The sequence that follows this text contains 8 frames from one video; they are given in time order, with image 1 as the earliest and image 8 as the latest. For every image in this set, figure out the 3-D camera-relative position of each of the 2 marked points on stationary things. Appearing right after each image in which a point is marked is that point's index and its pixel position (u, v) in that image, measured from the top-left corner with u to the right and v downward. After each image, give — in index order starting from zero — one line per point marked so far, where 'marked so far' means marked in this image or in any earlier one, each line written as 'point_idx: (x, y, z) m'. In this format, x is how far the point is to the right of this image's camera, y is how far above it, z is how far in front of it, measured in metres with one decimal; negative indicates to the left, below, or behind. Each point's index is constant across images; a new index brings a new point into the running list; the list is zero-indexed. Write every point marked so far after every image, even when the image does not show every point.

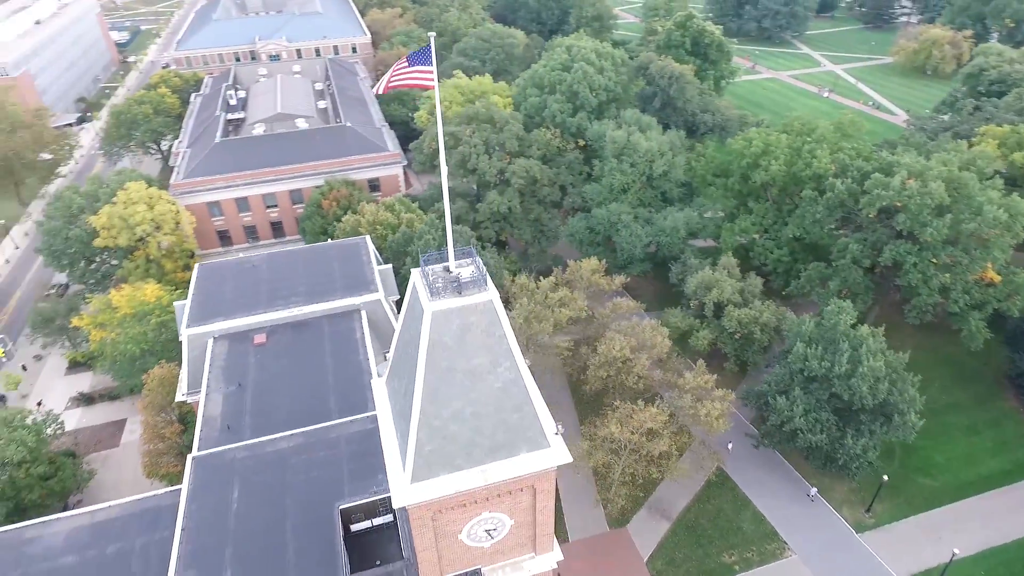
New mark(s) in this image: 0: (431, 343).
0: (-2.0, -1.4, +15.3) m
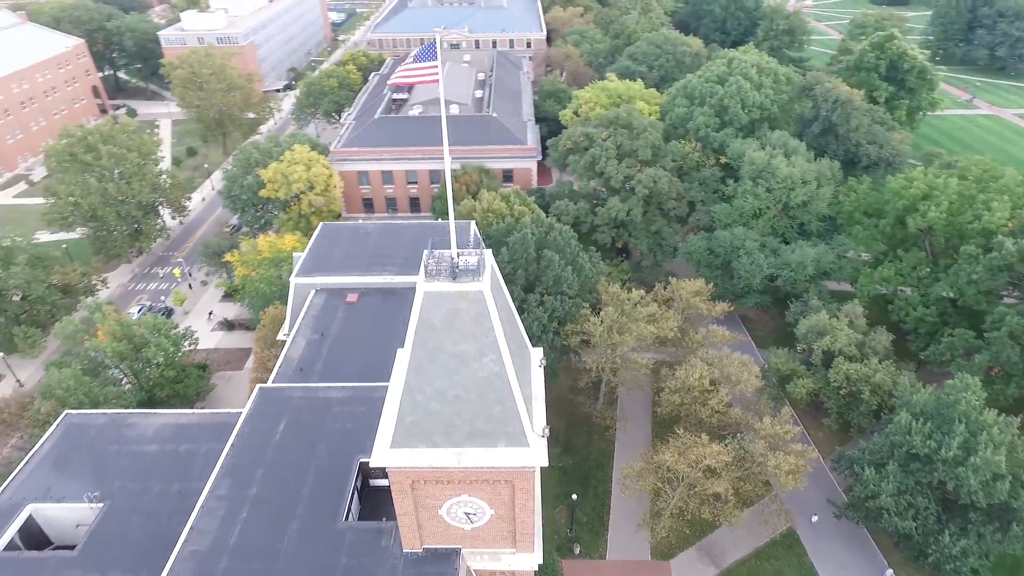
0: (-2.4, -0.9, +16.2) m
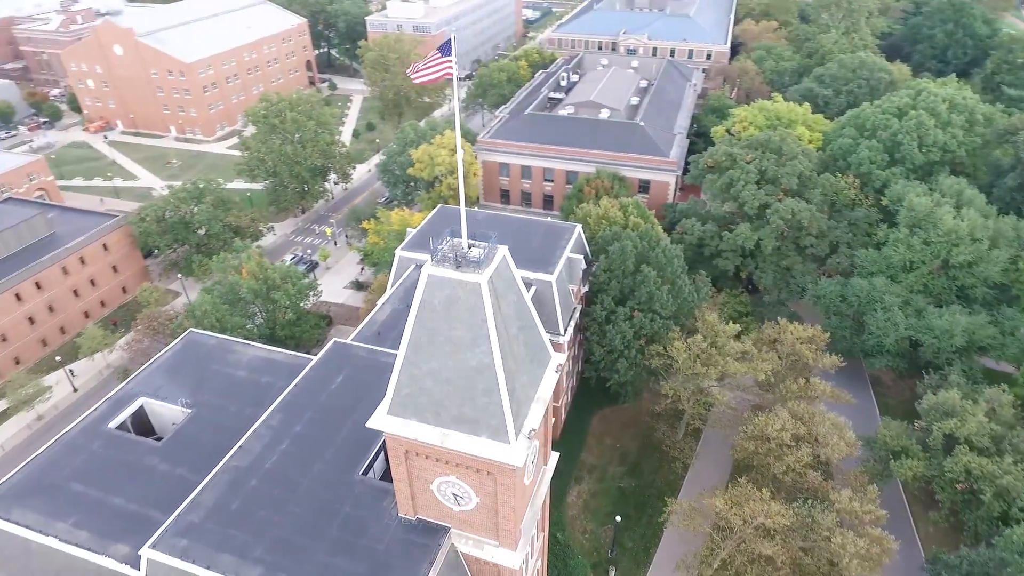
0: (-2.5, -0.4, +17.2) m
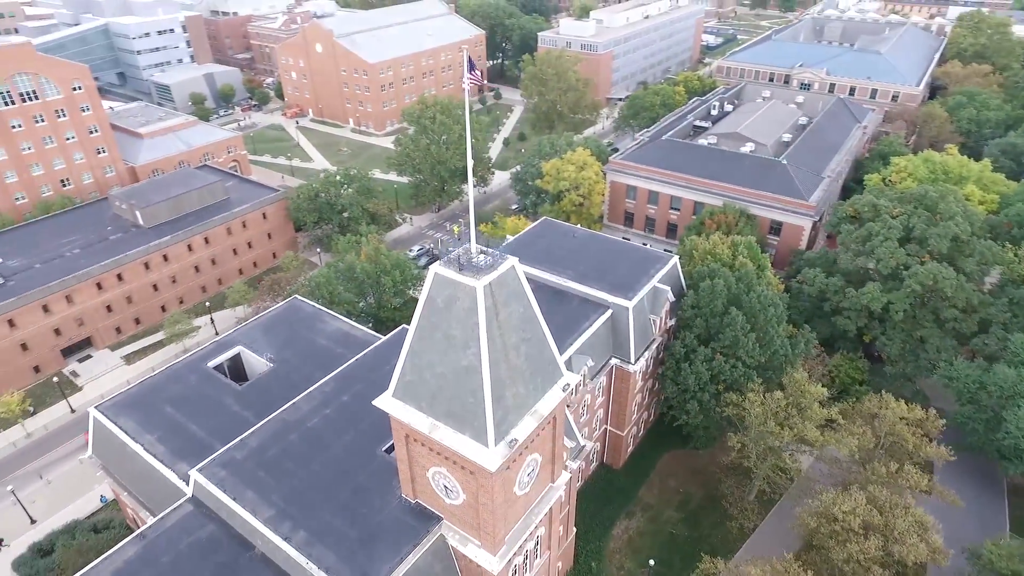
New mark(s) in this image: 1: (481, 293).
0: (-2.5, -0.3, +18.3) m
1: (-0.9, -0.1, +17.3) m
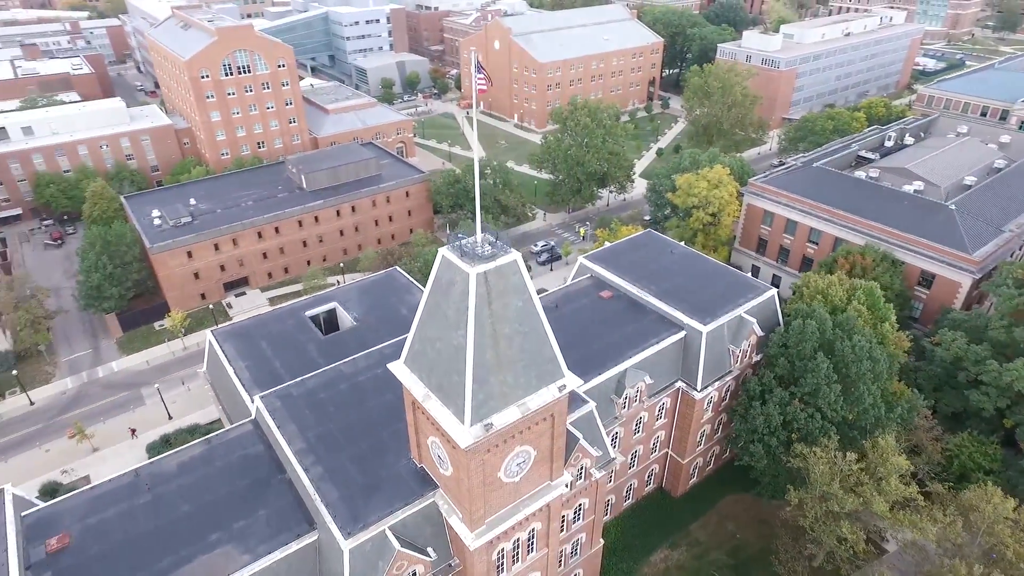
0: (-2.5, +0.4, +19.8) m
1: (-1.2, +0.2, +18.5) m
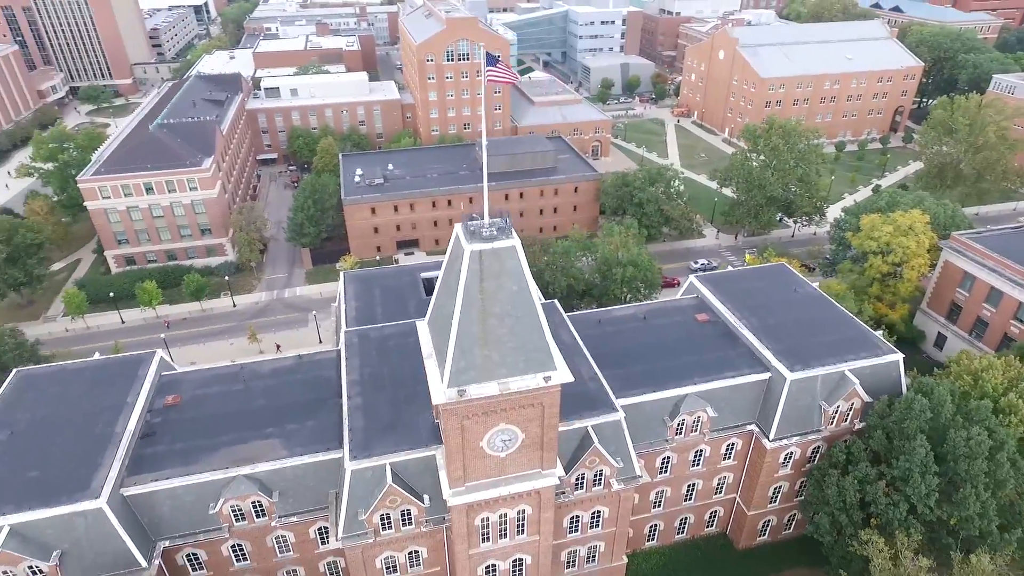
0: (-2.2, +1.4, +21.9) m
1: (-1.5, +1.1, +20.1) m
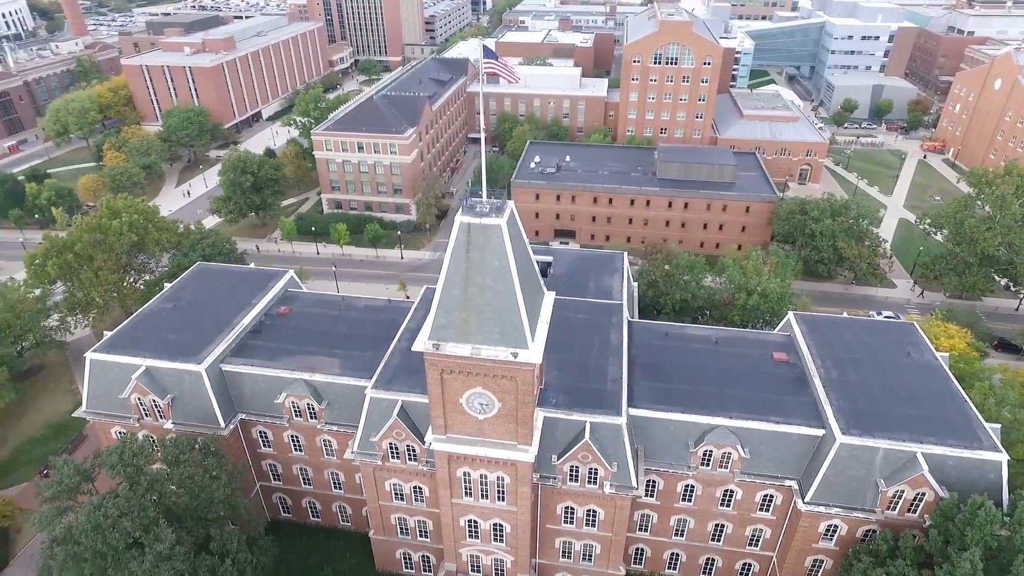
0: (-2.0, +2.7, +24.3) m
1: (-2.0, +2.3, +22.5) m
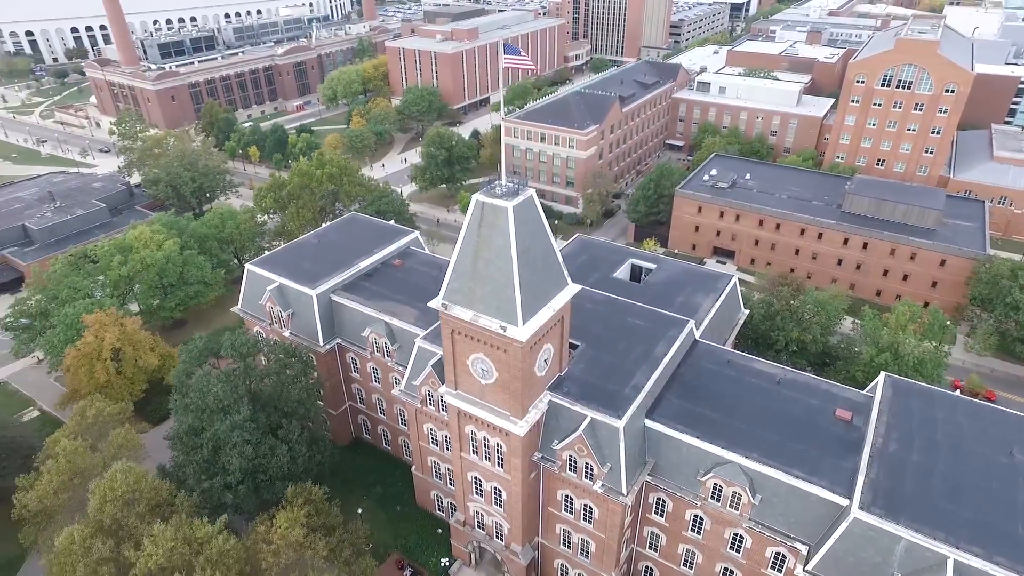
0: (-0.8, +3.8, +26.8) m
1: (-1.5, +3.5, +25.1) m
